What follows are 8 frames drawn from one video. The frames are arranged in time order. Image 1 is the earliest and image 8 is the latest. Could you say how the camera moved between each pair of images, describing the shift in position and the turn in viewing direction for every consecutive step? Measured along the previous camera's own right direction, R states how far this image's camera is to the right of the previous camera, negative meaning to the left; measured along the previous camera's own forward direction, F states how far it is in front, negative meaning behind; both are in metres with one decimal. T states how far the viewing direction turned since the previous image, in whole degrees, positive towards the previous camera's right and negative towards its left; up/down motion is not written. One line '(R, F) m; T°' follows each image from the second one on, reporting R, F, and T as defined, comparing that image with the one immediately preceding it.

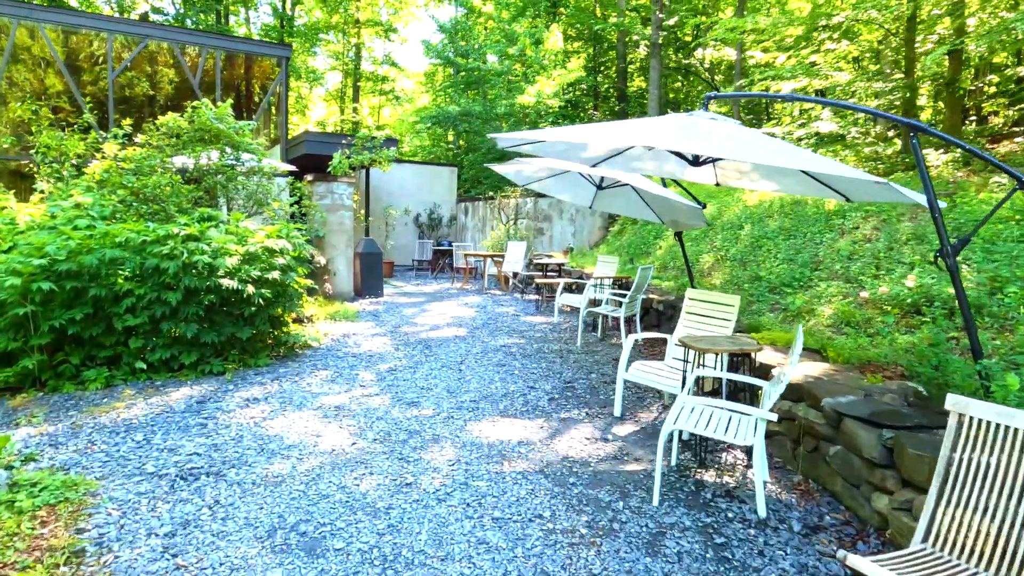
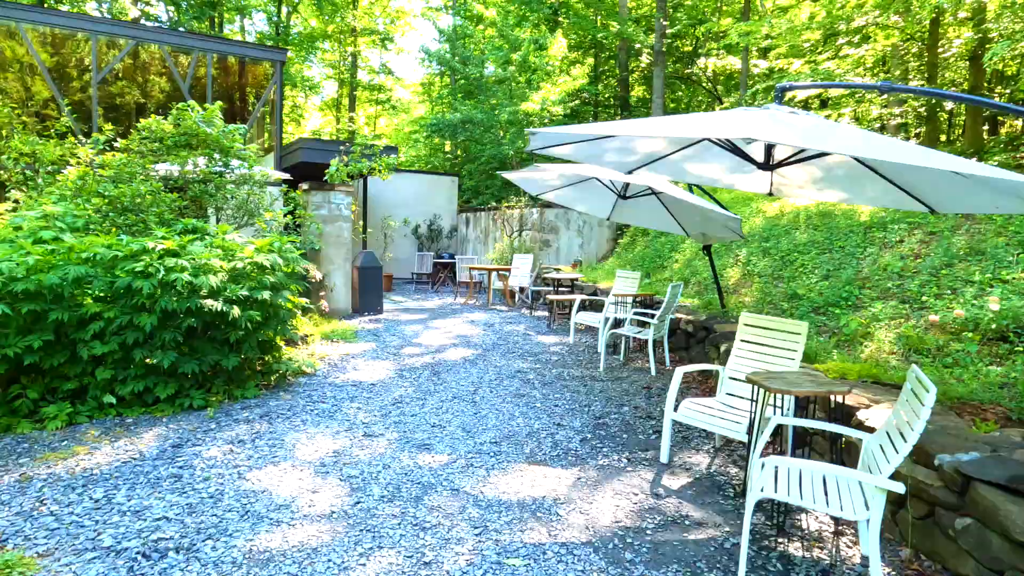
(-0.2, +0.5) m; 0°
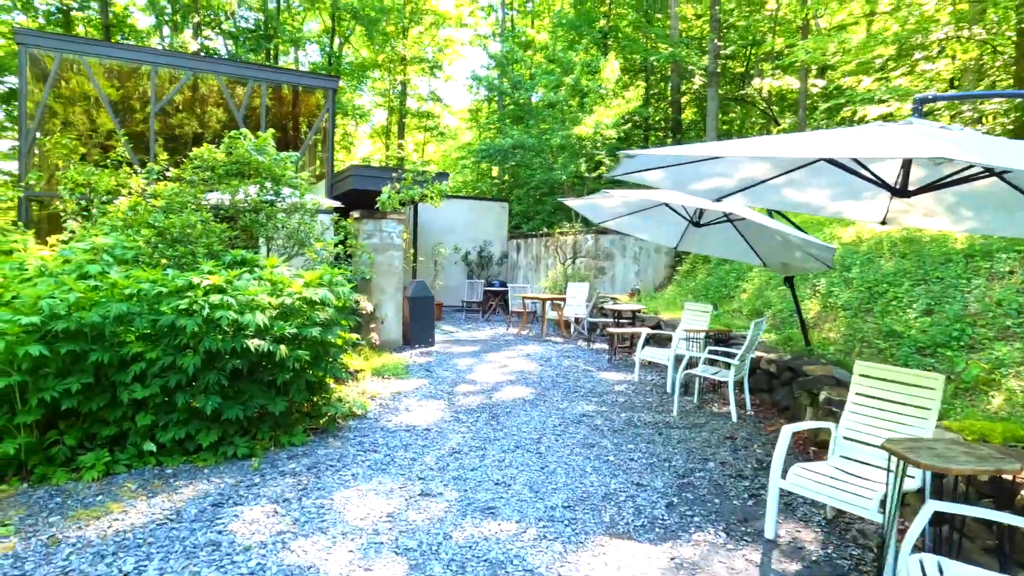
(-0.1, +0.4) m; -4°
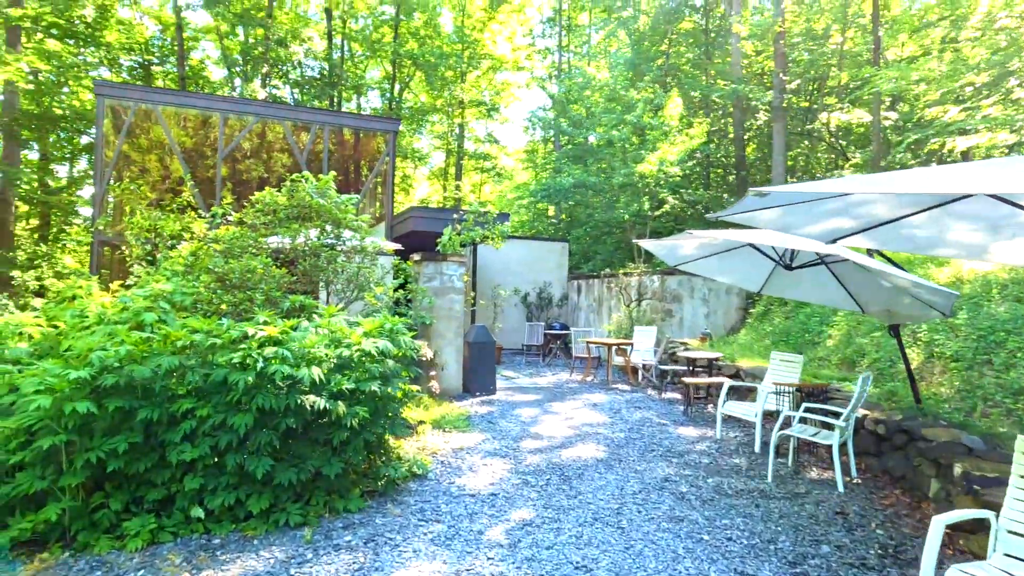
(-0.1, +0.3) m; -5°
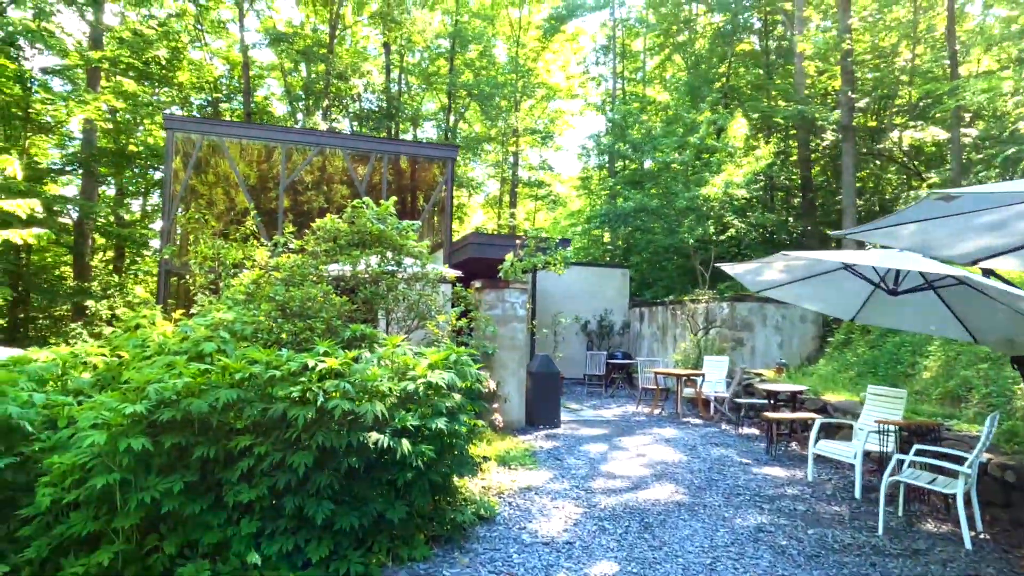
(-0.1, +0.3) m; -5°
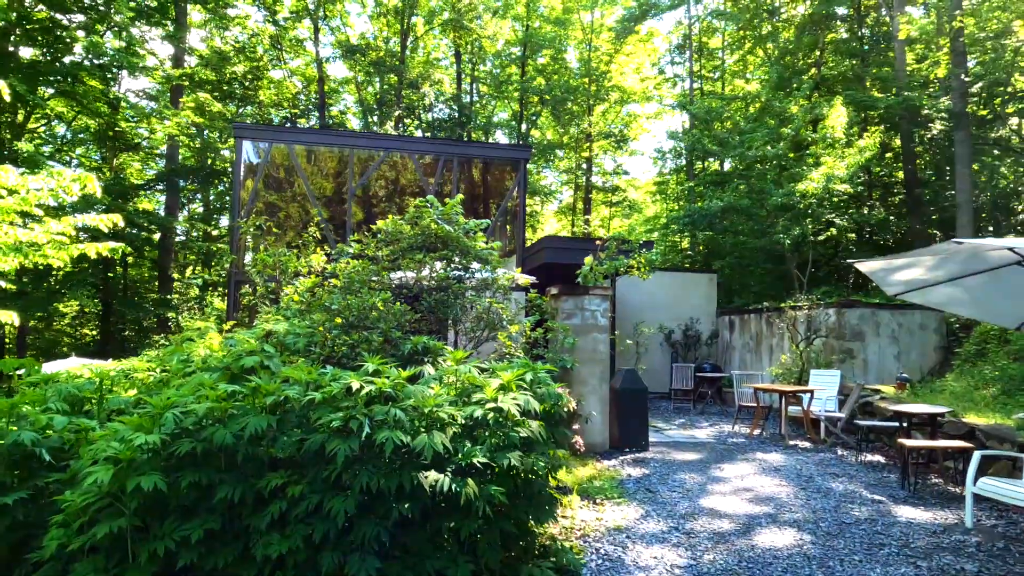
(-0.1, +0.7) m; -6°
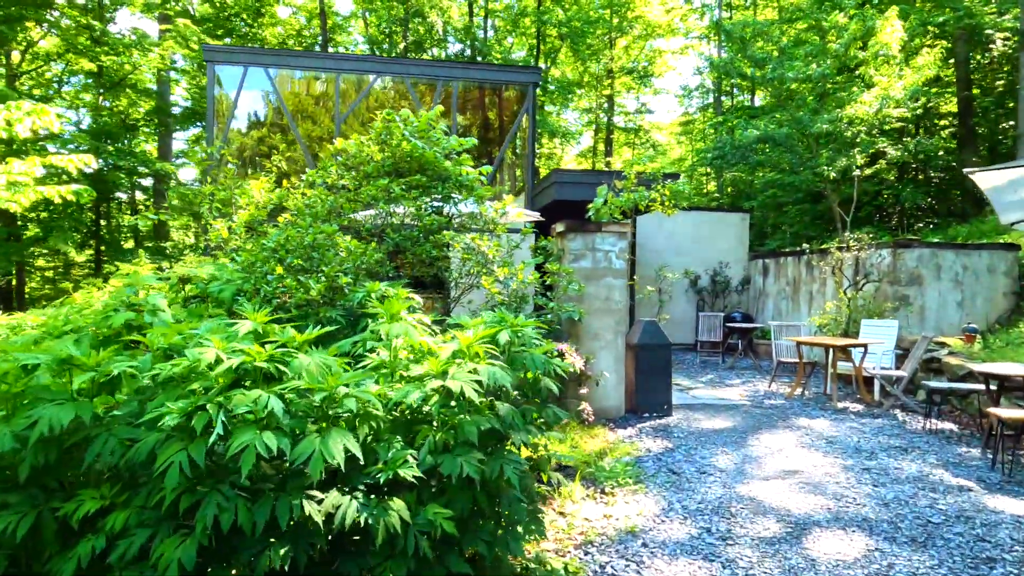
(+0.2, +1.0) m; -2°
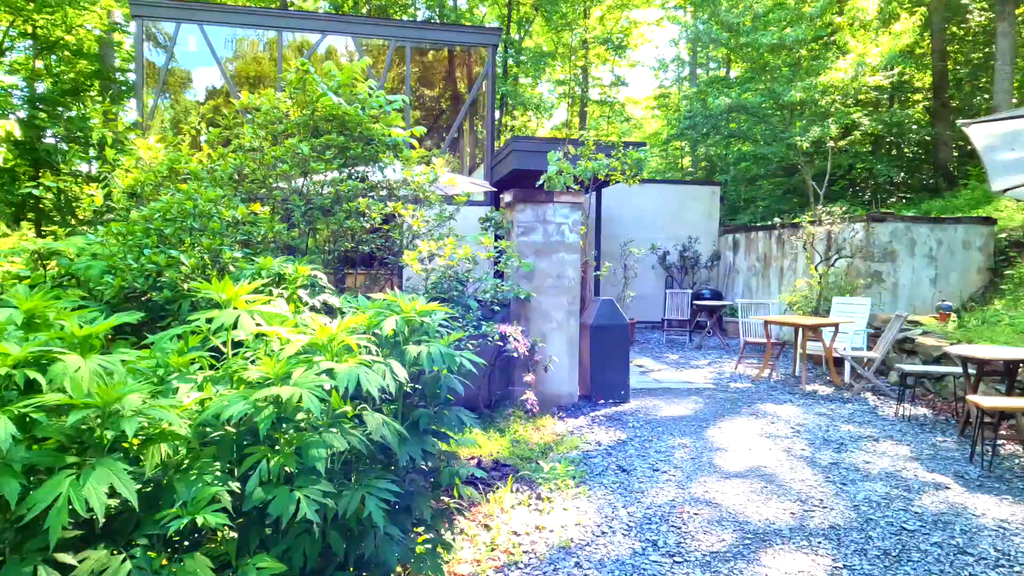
(+0.2, +0.5) m; +2°
